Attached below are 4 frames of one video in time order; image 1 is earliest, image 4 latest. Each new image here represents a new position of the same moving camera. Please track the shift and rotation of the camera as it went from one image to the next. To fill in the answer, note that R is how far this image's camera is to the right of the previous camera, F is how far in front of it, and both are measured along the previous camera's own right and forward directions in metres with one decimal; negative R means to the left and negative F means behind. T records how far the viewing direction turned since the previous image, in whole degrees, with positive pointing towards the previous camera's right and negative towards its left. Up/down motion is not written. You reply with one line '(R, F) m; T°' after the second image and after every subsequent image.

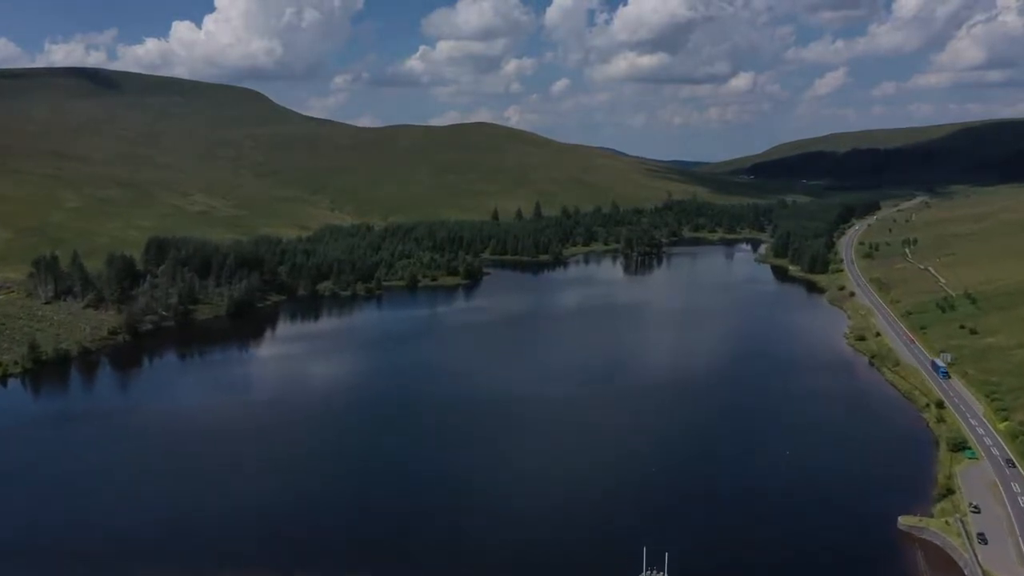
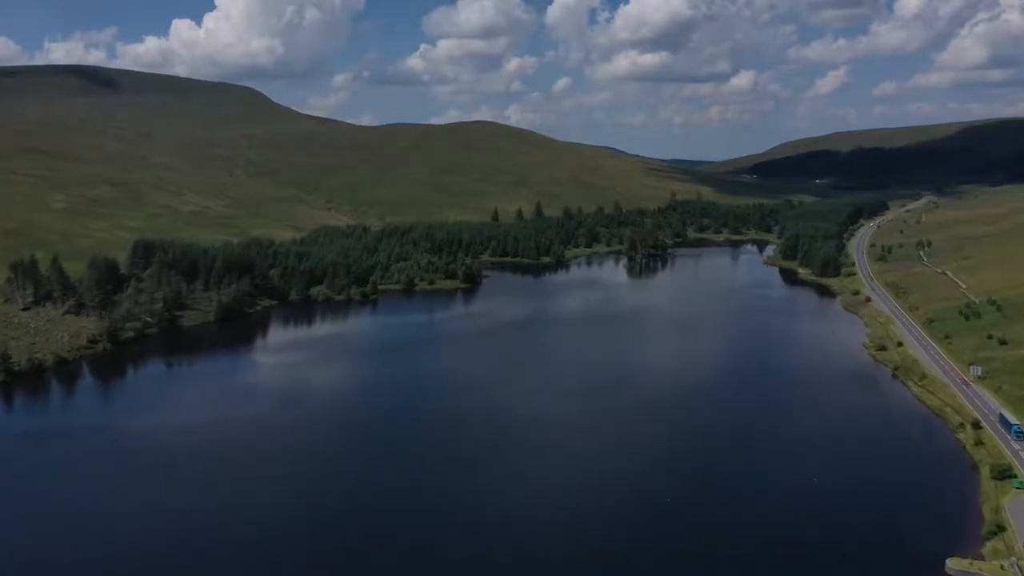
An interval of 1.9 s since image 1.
(0.0, +1.1) m; 0°
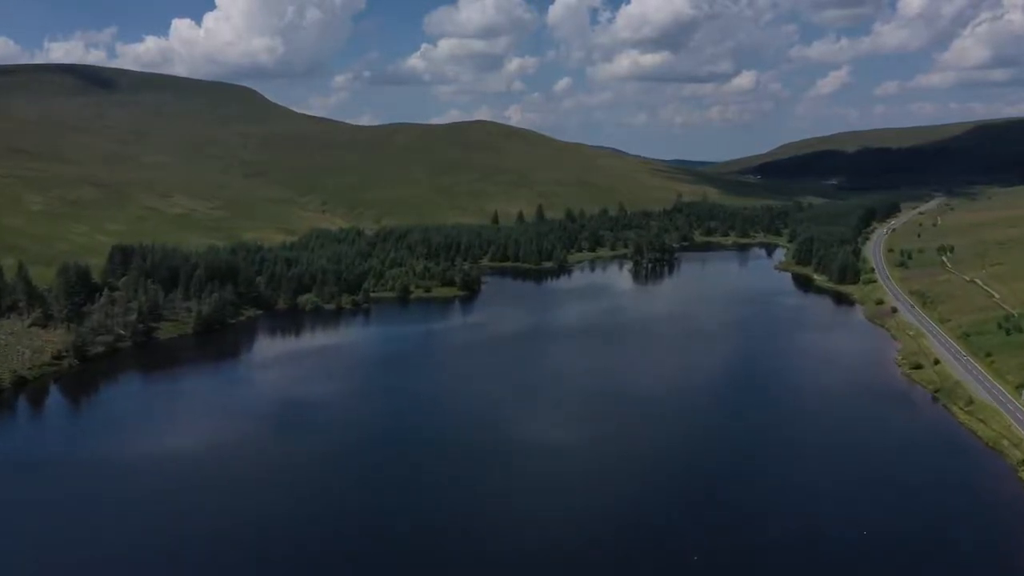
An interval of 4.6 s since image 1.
(0.0, +1.6) m; 0°
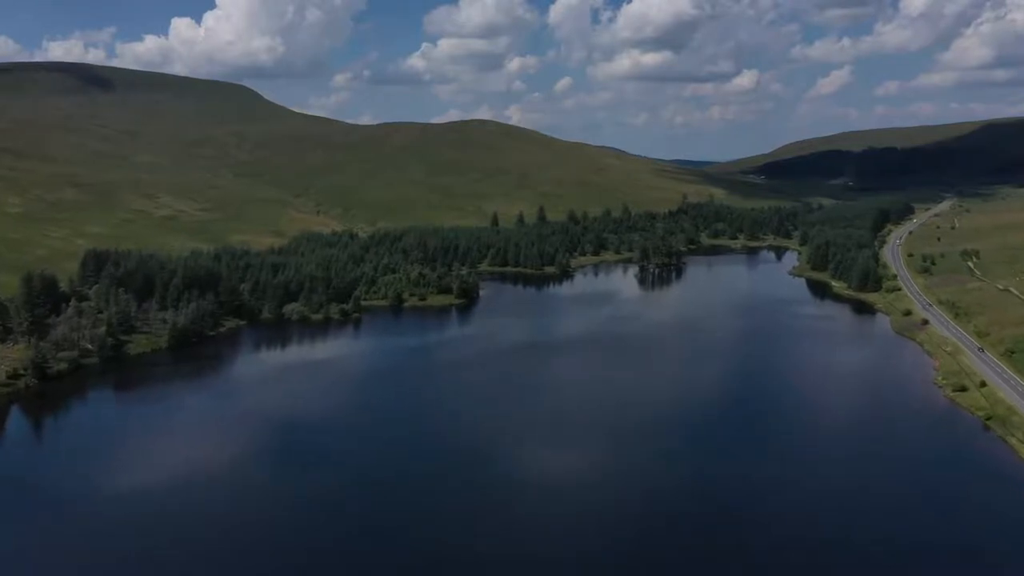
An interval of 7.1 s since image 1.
(0.0, +1.6) m; 0°
